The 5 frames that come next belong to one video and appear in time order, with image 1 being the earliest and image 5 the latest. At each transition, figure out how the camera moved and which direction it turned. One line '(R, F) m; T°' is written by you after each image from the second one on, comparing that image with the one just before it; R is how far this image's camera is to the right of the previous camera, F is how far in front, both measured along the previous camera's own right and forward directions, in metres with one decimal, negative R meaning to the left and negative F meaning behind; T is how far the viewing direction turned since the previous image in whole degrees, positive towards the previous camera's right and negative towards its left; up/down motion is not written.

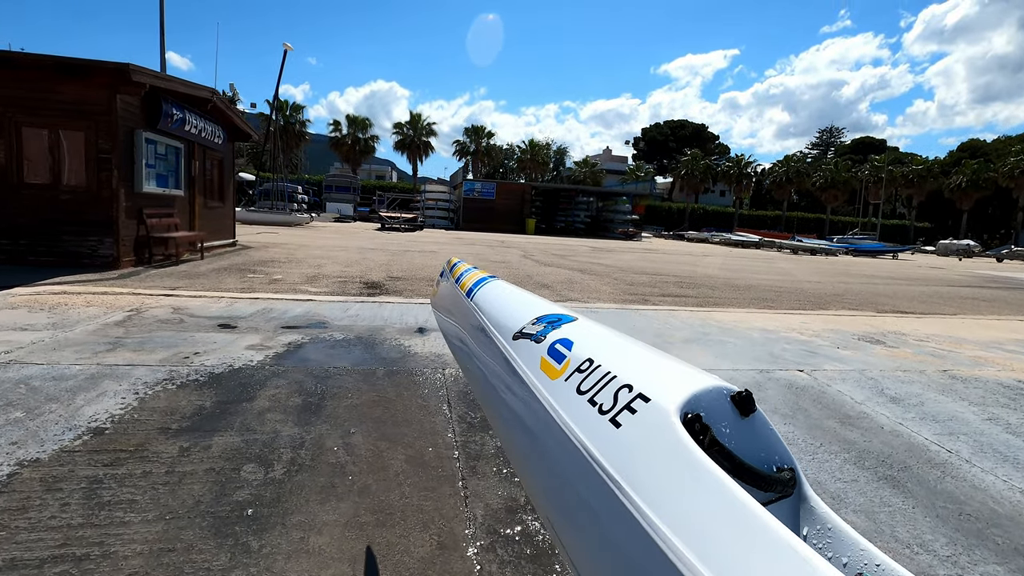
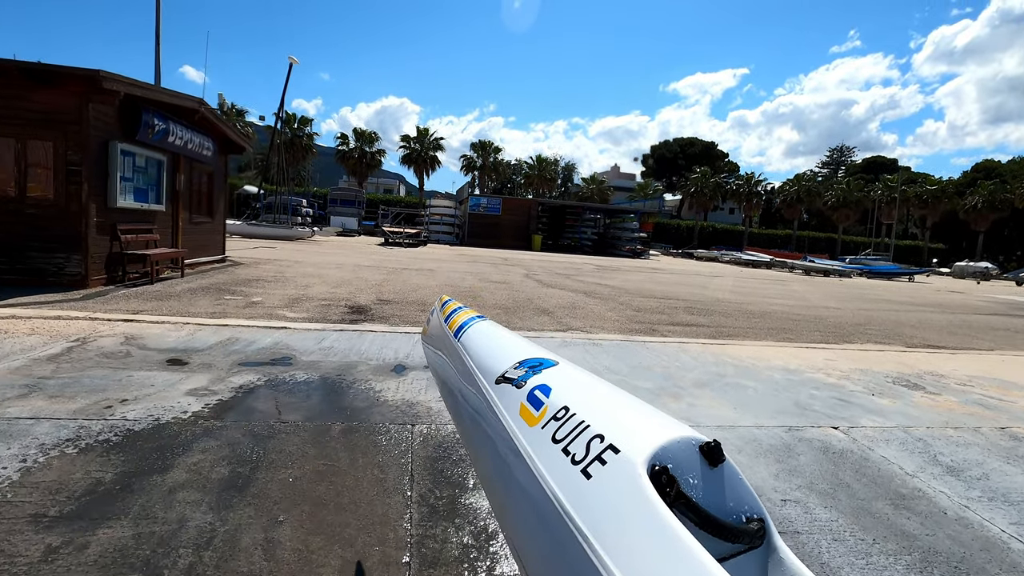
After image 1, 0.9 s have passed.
(+0.1, +0.6) m; -1°
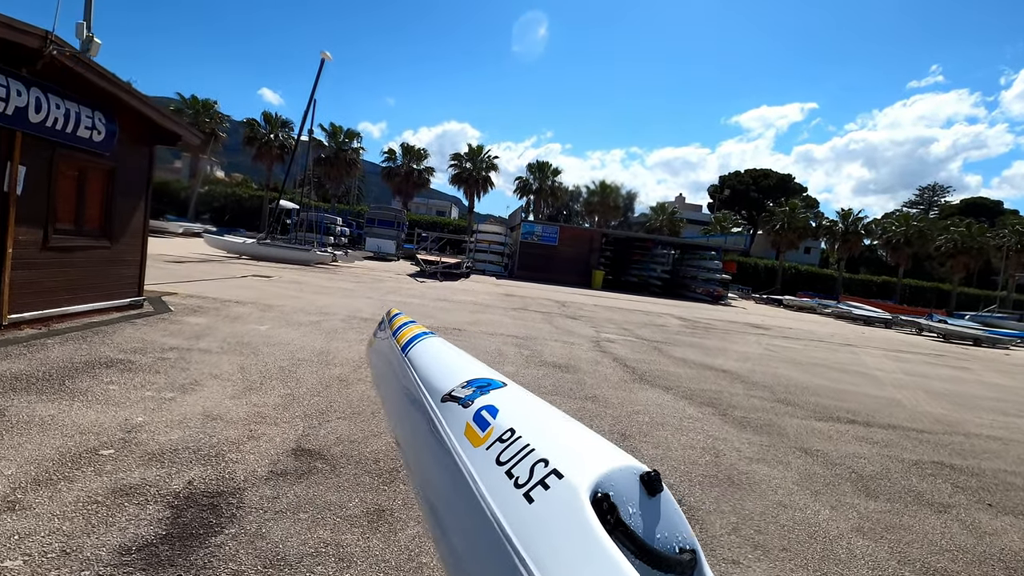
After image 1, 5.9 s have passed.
(-0.3, +4.7) m; -5°
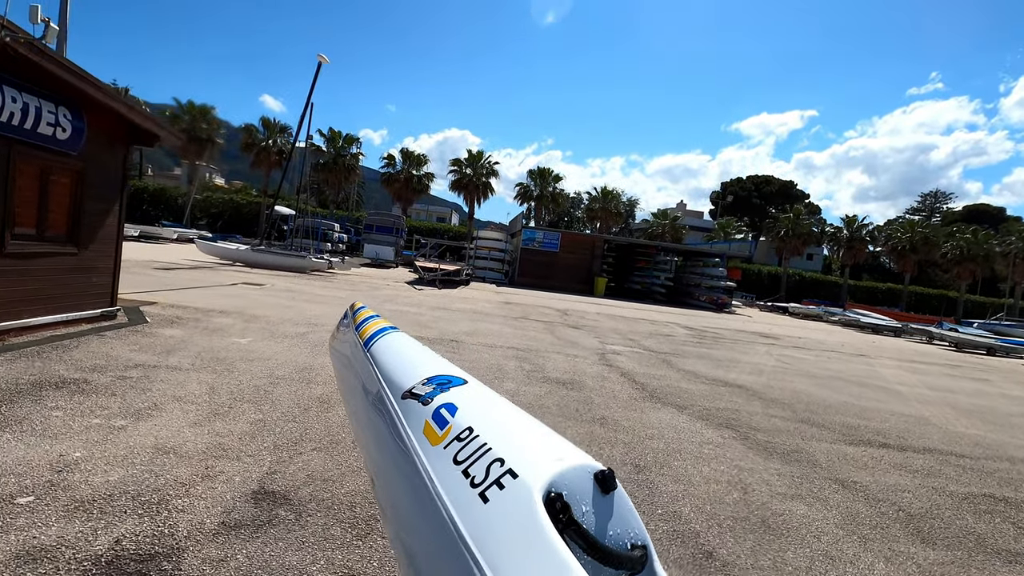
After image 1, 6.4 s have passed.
(0.0, +0.5) m; 0°
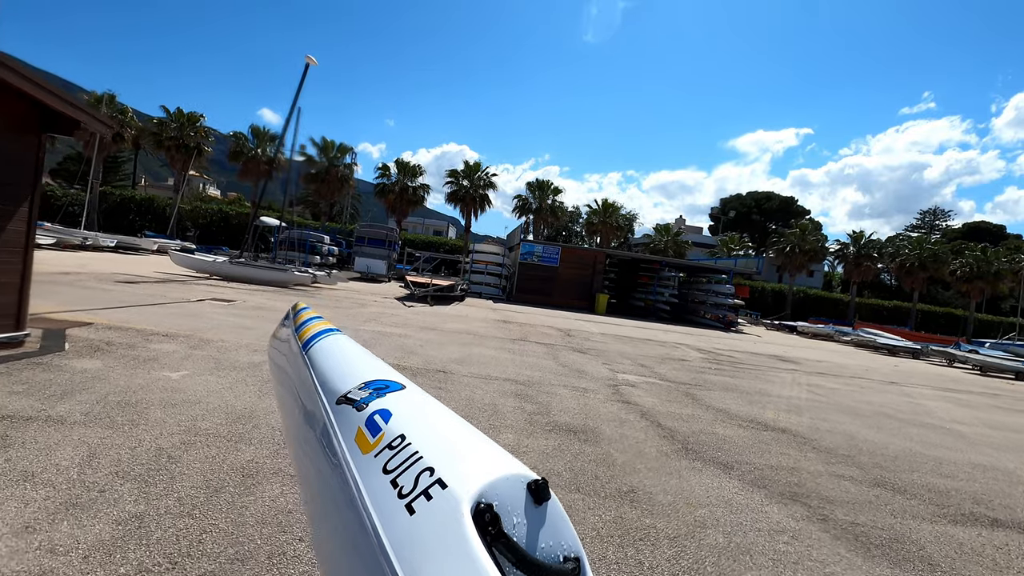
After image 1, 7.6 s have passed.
(0.0, +1.3) m; 0°
